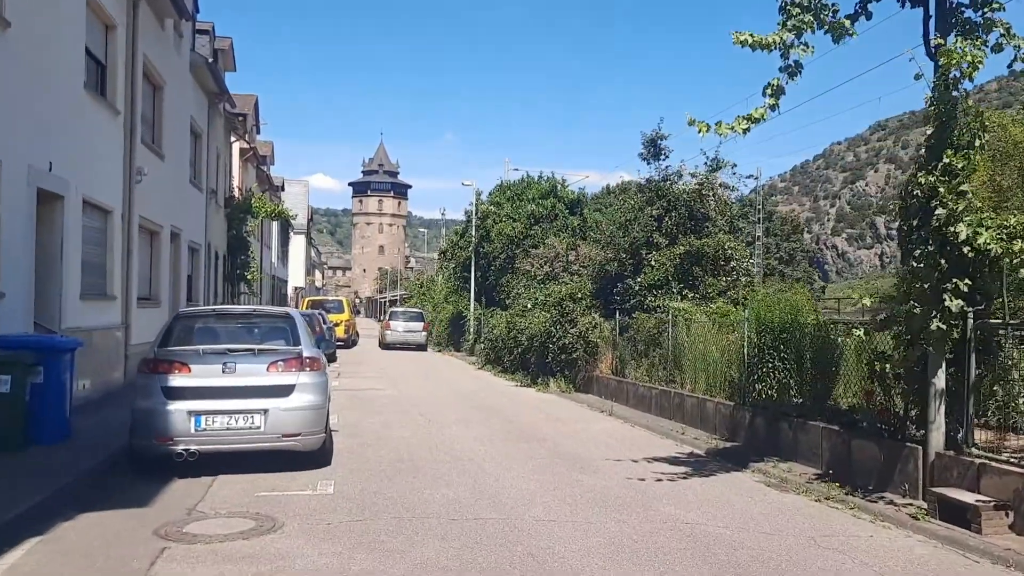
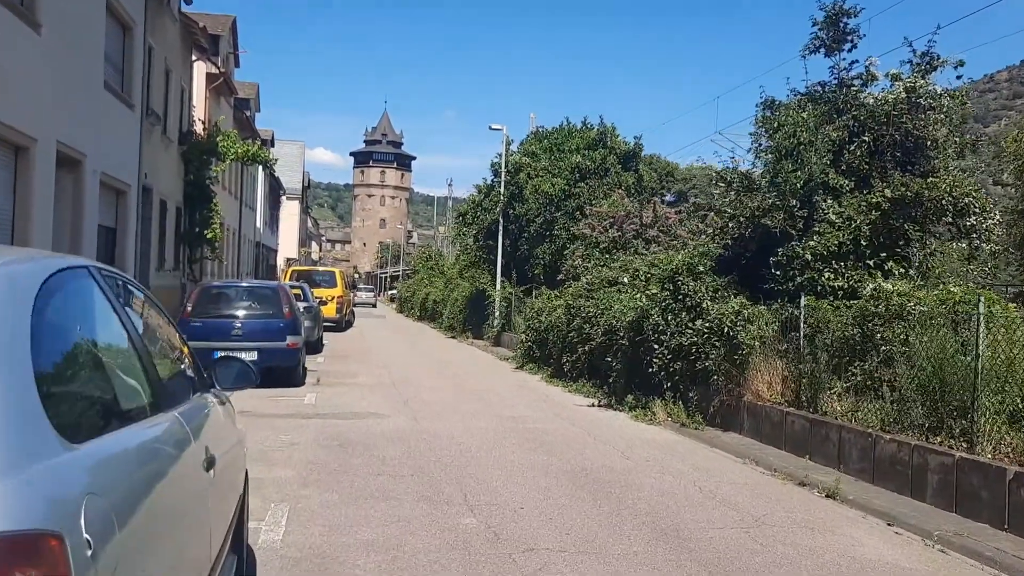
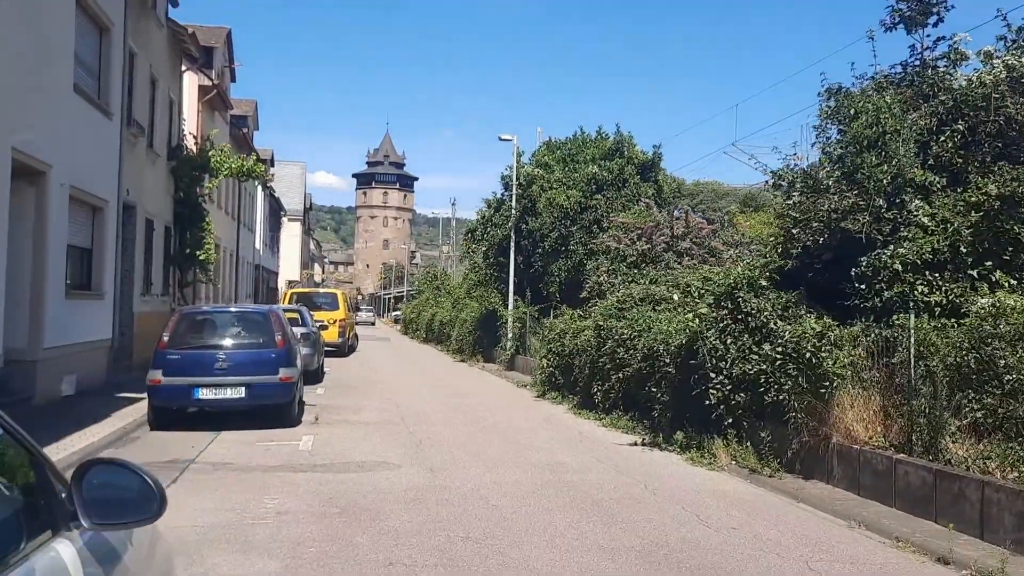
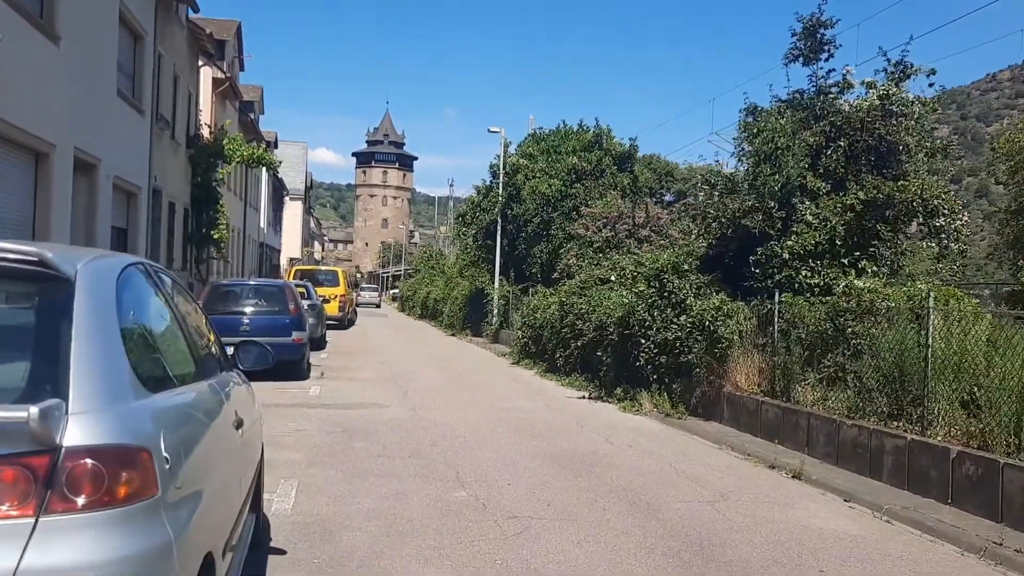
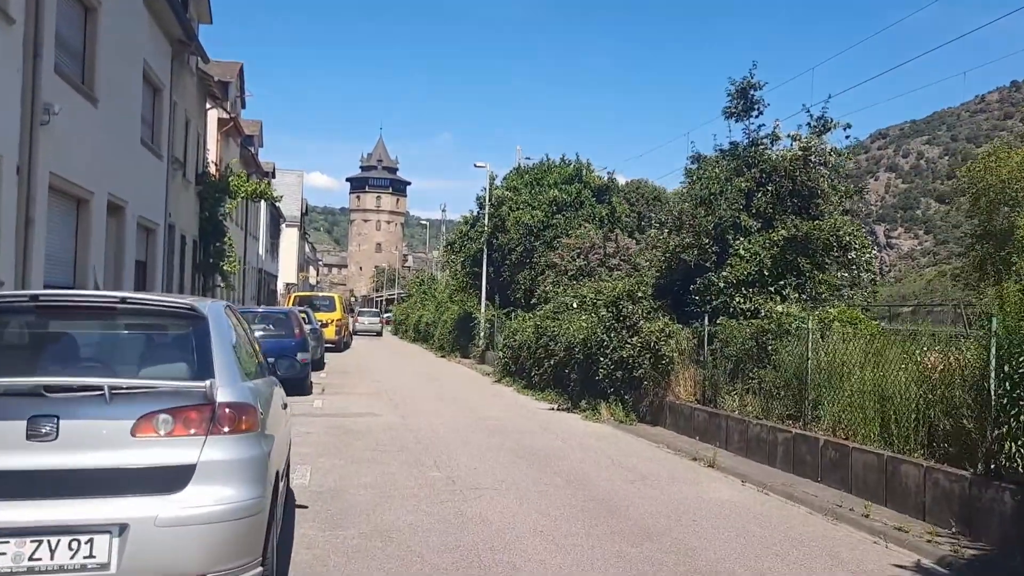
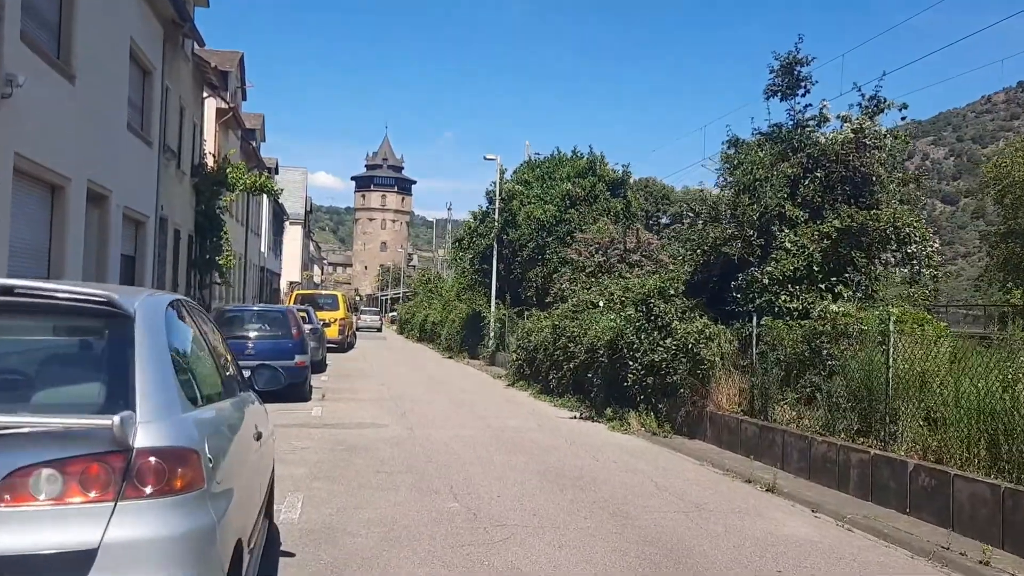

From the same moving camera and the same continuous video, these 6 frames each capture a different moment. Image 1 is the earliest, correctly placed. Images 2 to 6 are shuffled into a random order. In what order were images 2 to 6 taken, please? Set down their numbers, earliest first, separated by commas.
5, 6, 4, 2, 3
